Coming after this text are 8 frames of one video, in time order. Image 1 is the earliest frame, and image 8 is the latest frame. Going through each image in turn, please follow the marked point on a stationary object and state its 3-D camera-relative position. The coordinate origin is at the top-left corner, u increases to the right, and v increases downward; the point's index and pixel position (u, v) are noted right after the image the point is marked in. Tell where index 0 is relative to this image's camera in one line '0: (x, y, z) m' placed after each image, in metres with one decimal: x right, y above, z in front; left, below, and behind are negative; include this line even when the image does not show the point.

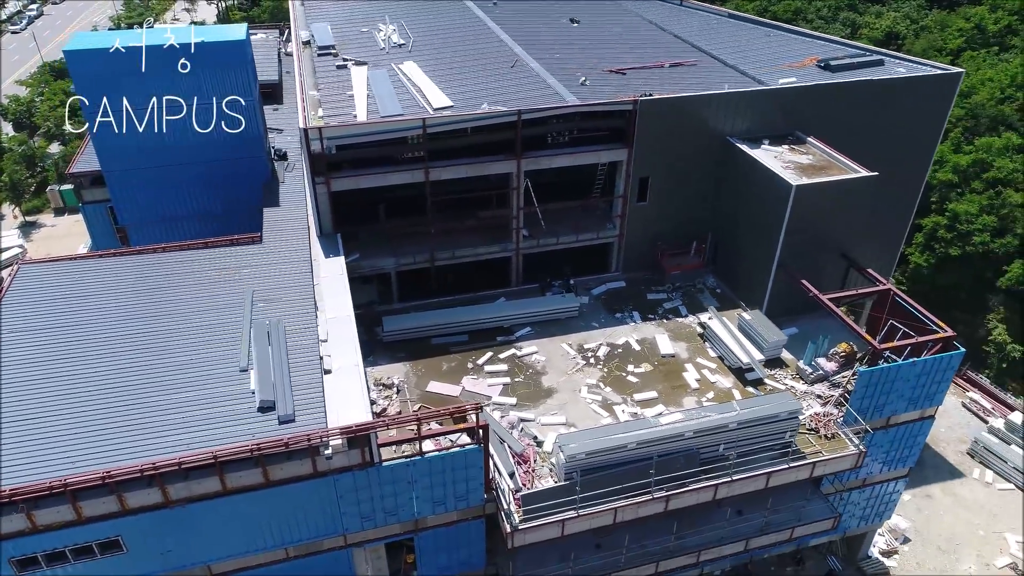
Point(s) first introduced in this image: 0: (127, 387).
0: (-9.9, -2.5, +18.6) m
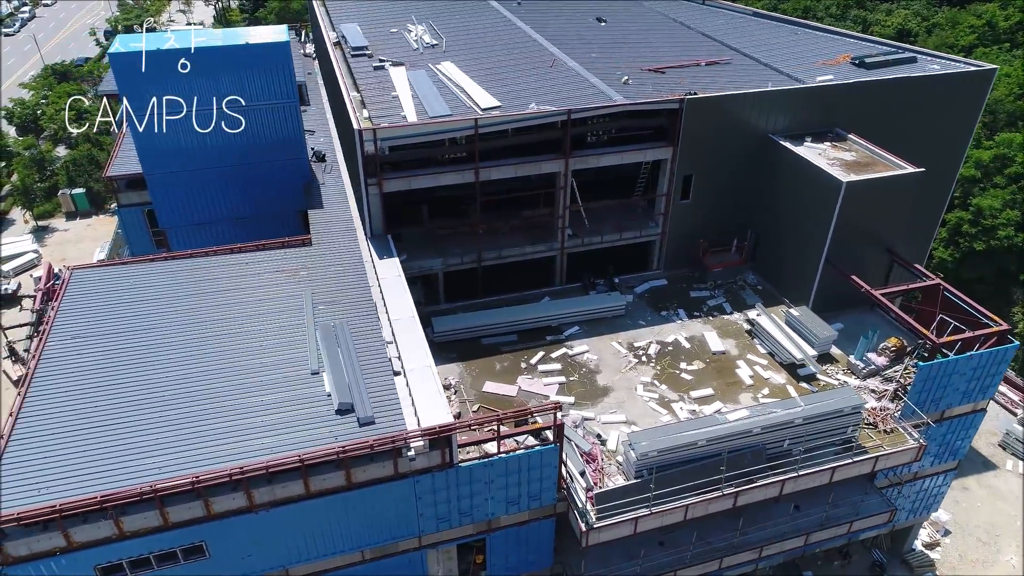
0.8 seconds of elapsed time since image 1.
0: (-8.0, -2.6, +18.4) m
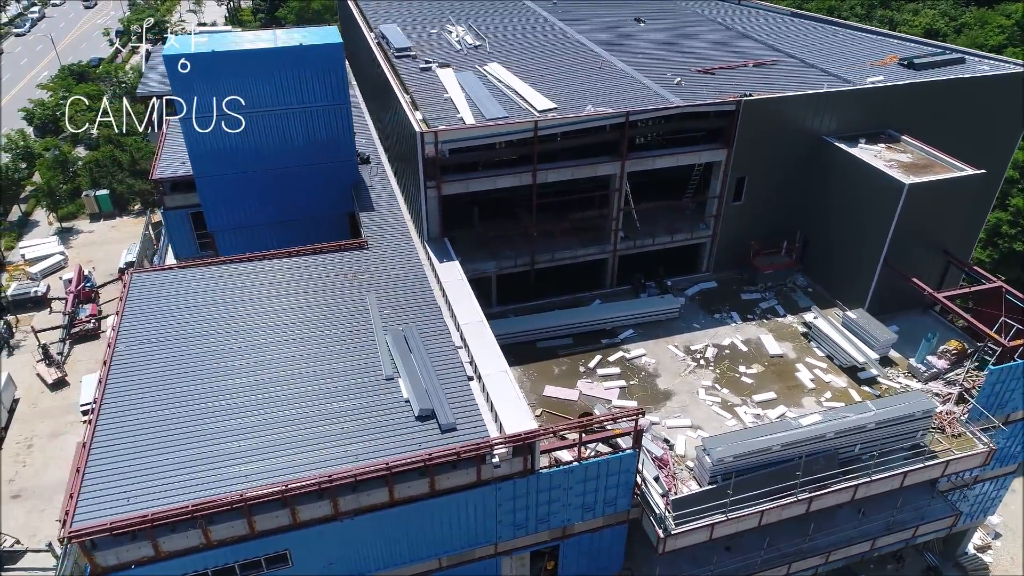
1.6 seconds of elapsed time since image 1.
0: (-5.9, -2.8, +18.2) m
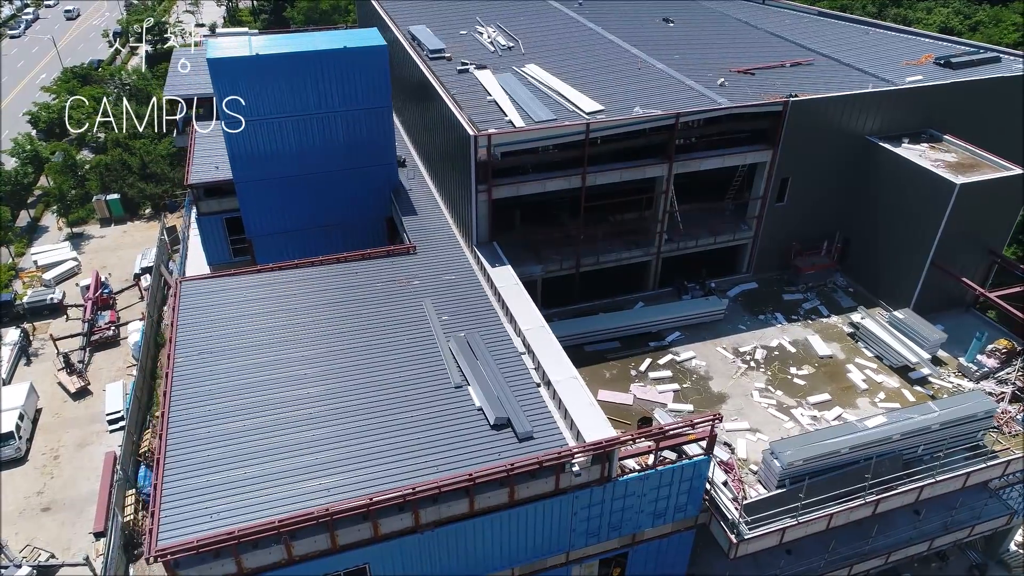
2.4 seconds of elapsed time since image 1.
0: (-4.1, -3.0, +18.0) m
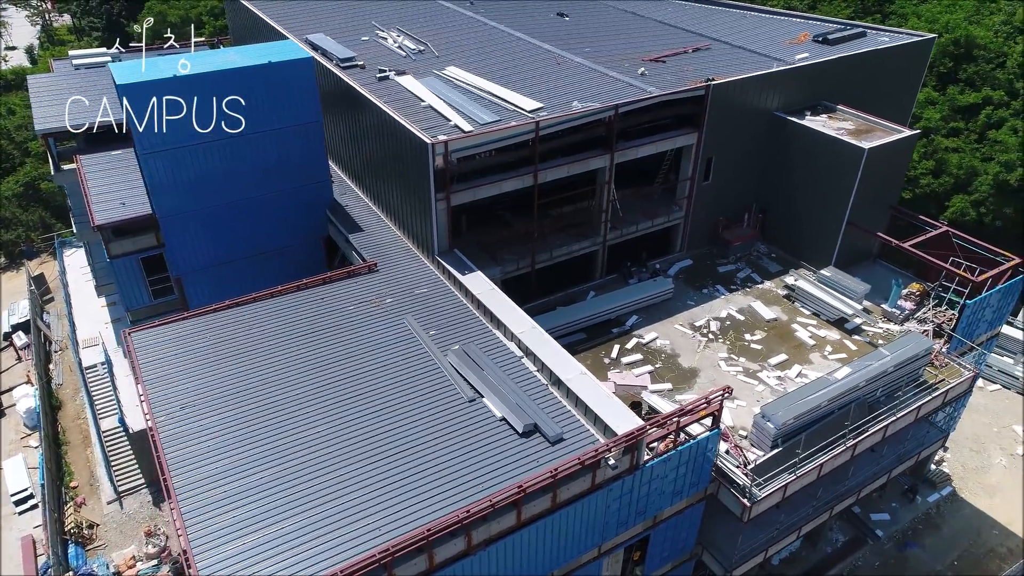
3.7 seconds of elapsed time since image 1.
0: (-3.5, -3.6, +17.0) m
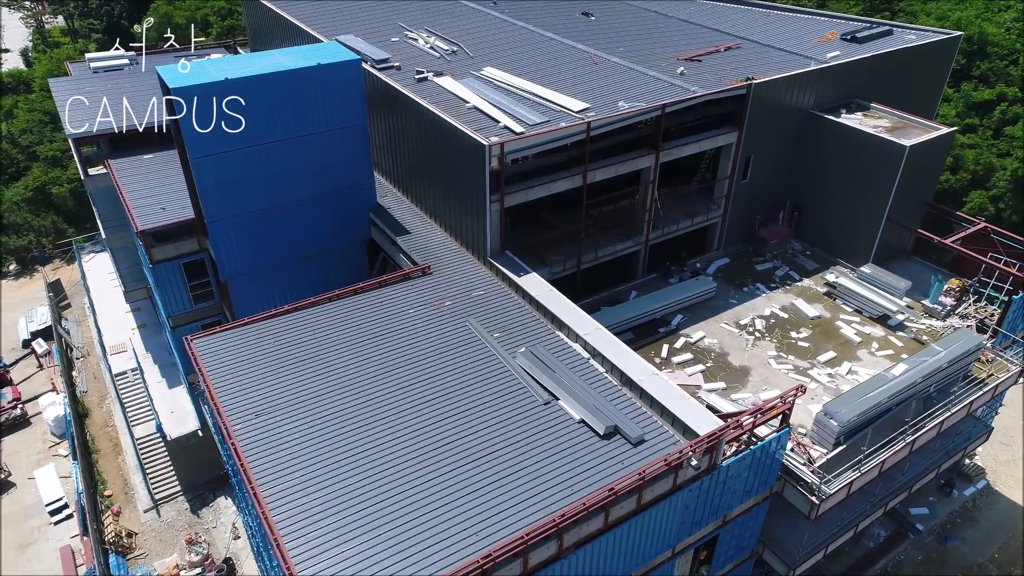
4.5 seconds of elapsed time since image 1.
0: (-1.5, -3.7, +16.9) m
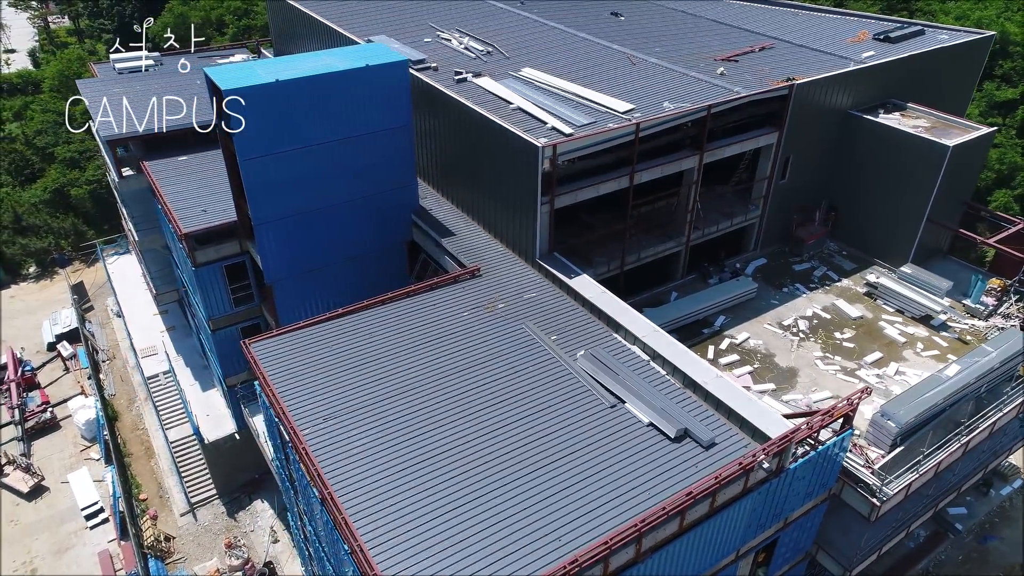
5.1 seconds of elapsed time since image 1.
0: (+0.2, -3.8, +16.8) m
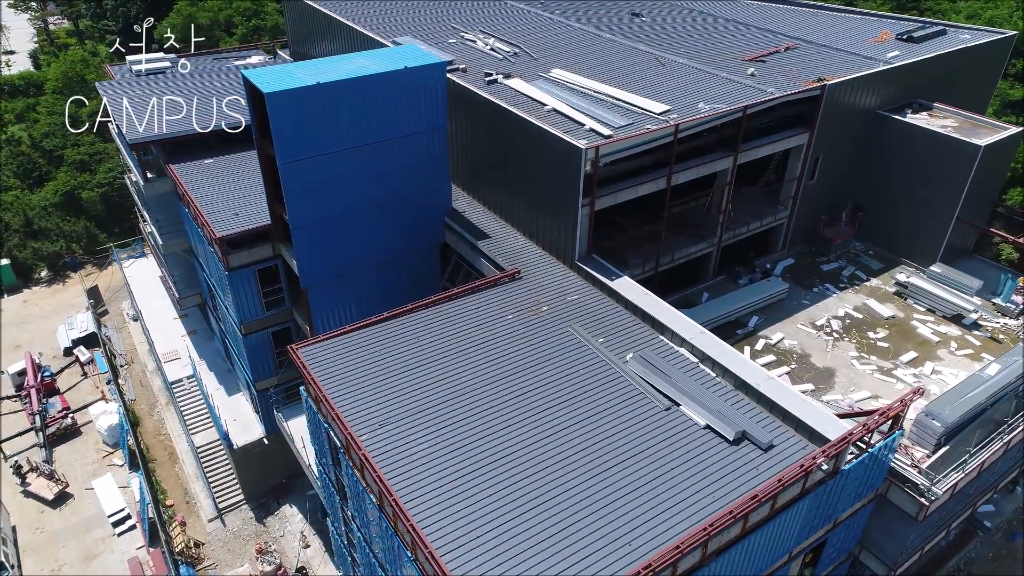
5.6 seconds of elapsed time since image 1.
0: (+1.5, -3.8, +16.7) m
